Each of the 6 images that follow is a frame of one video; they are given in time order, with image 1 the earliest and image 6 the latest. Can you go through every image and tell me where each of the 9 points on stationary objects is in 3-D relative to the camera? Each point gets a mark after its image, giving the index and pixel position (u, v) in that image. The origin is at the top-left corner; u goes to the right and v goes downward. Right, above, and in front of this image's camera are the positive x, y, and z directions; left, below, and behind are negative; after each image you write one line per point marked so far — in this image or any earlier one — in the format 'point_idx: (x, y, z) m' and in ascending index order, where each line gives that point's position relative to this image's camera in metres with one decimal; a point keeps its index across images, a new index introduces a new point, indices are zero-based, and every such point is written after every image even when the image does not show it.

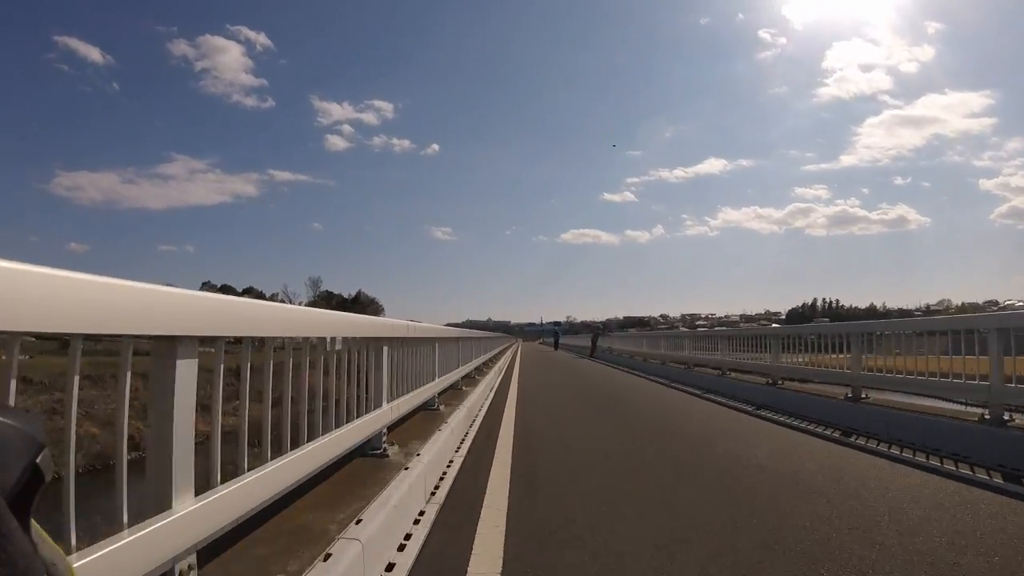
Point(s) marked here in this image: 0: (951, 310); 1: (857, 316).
0: (+11.1, -0.5, +18.4) m
1: (+8.5, -0.6, +18.2) m
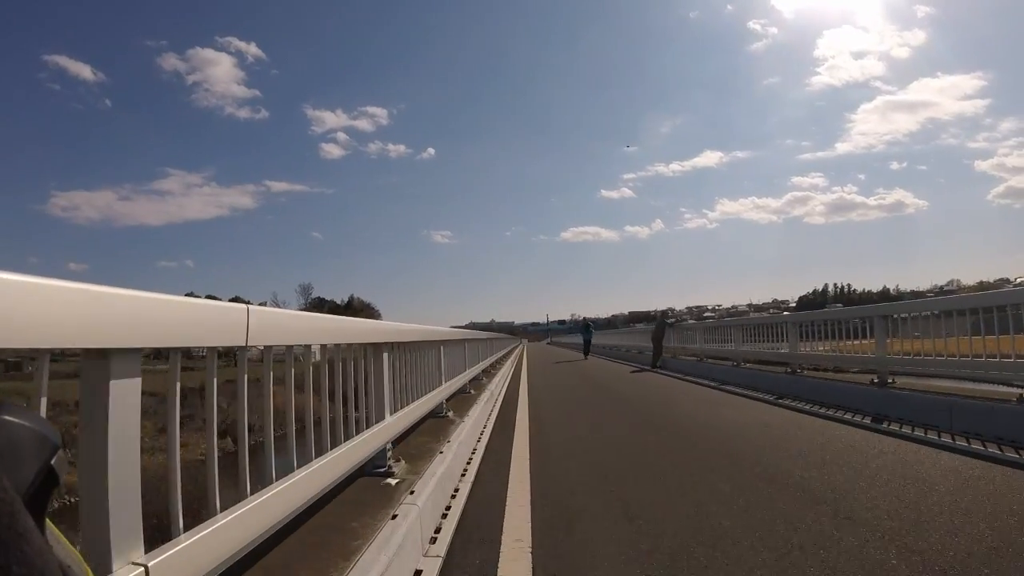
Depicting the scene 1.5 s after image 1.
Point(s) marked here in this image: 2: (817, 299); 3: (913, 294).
0: (+11.1, 0.0, +18.1) m
1: (+8.6, -0.3, +17.9) m
2: (+8.0, -0.3, +19.2) m
3: (+9.8, -0.1, +18.2) m
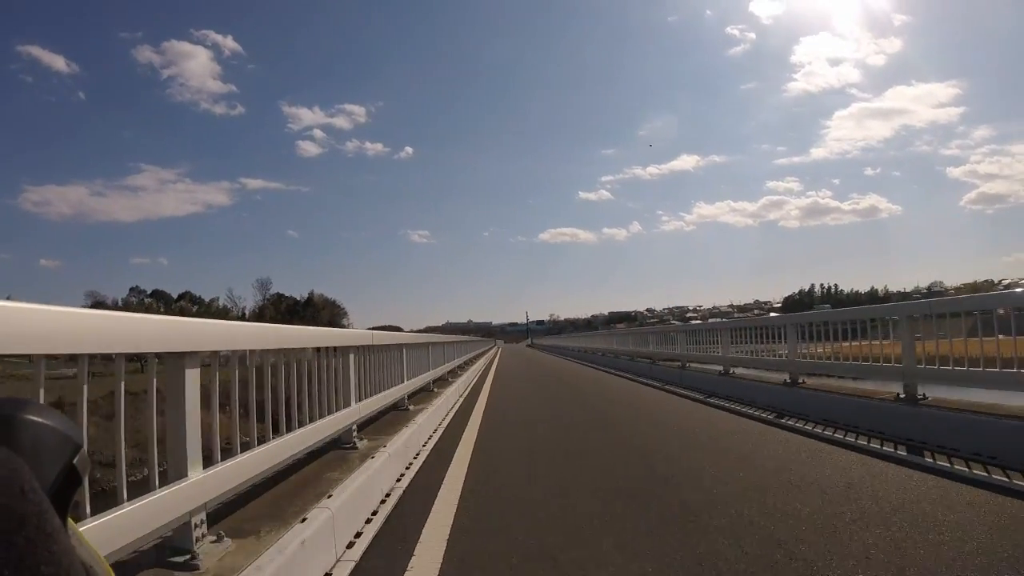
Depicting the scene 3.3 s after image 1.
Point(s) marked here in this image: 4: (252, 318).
0: (+10.5, -0.1, +17.6) m
1: (+8.0, -0.3, +17.3) m
2: (+7.3, -0.3, +18.6) m
3: (+9.2, -0.2, +17.6) m
4: (-4.6, -0.5, +13.1) m
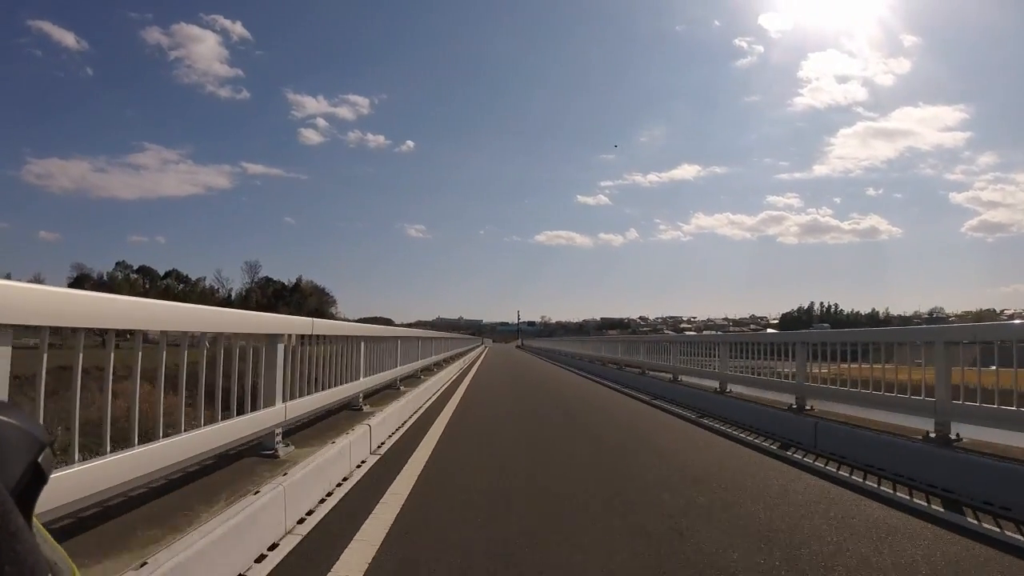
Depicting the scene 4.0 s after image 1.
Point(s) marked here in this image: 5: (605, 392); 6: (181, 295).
0: (+10.4, -0.7, +17.2) m
1: (+7.8, -0.8, +16.9) m
2: (+7.2, -0.7, +18.2) m
3: (+9.1, -0.7, +17.3) m
4: (-4.7, -0.2, +12.7) m
5: (+2.8, -2.8, +19.8) m
6: (-5.4, -0.1, +12.0) m
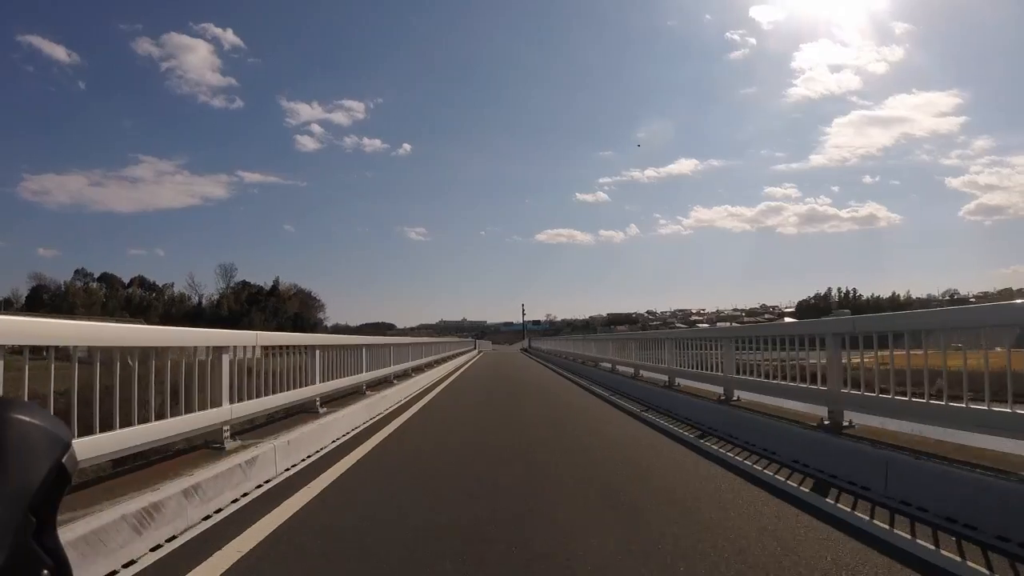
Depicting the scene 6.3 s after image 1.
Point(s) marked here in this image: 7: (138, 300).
0: (+10.3, -0.3, +16.4) m
1: (+7.8, -0.5, +16.1) m
2: (+7.1, -0.4, +17.4) m
3: (+9.0, -0.4, +16.4) m
4: (-4.8, -0.3, +11.9) m
5: (+2.8, -2.7, +19.0) m
6: (-5.5, -0.2, +11.2) m
7: (-5.6, -0.2, +11.1) m
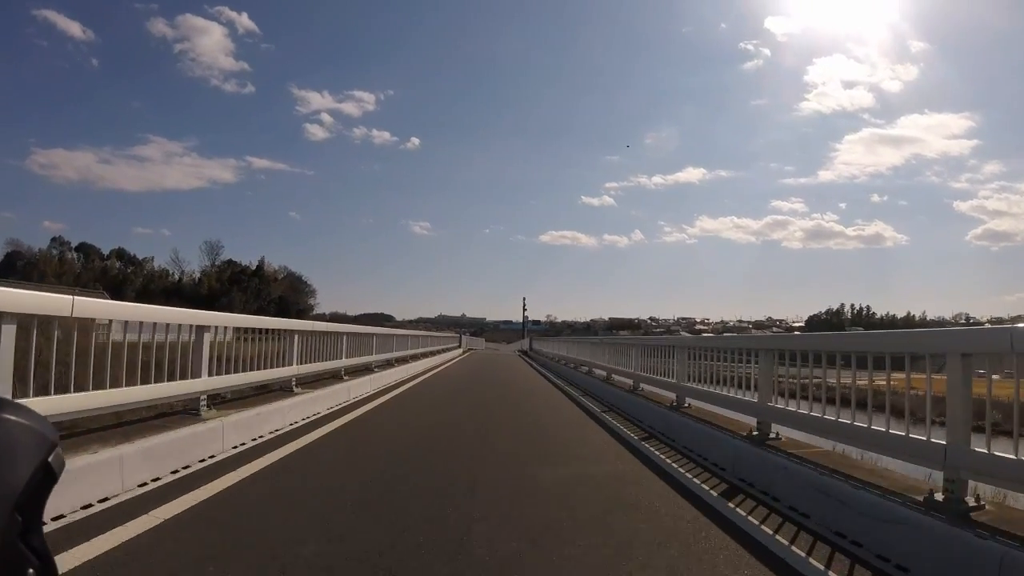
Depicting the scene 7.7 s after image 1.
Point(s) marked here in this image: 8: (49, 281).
0: (+10.3, -0.8, +15.8) m
1: (+7.7, -0.8, +15.4) m
2: (+7.1, -0.7, +16.8) m
3: (+8.9, -0.8, +15.8) m
4: (-4.8, 0.0, +11.2) m
5: (+2.7, -2.8, +18.3) m
6: (-5.5, +0.2, +10.5) m
7: (-5.6, +0.2, +10.4) m
8: (-5.7, +0.1, +9.1) m
